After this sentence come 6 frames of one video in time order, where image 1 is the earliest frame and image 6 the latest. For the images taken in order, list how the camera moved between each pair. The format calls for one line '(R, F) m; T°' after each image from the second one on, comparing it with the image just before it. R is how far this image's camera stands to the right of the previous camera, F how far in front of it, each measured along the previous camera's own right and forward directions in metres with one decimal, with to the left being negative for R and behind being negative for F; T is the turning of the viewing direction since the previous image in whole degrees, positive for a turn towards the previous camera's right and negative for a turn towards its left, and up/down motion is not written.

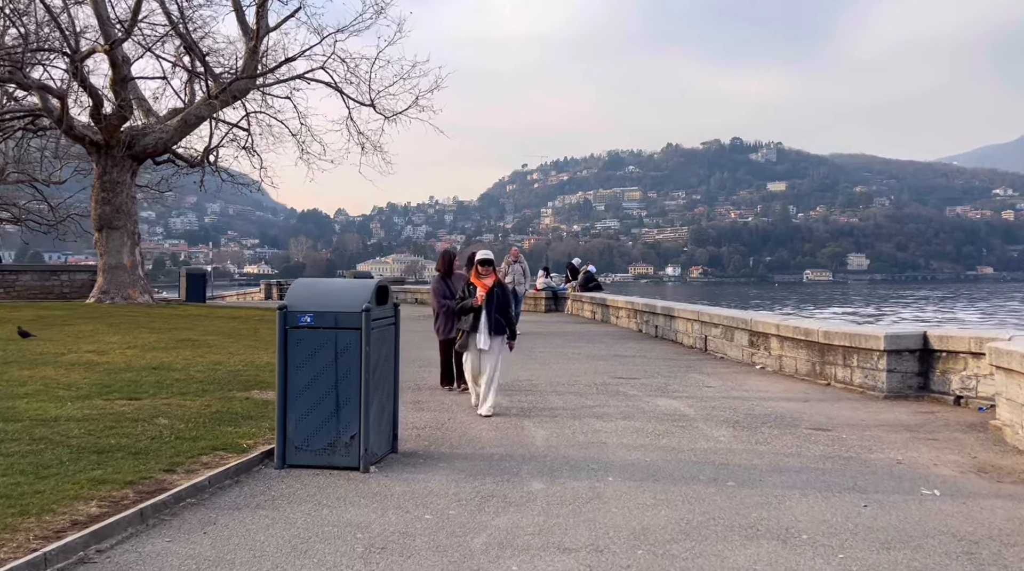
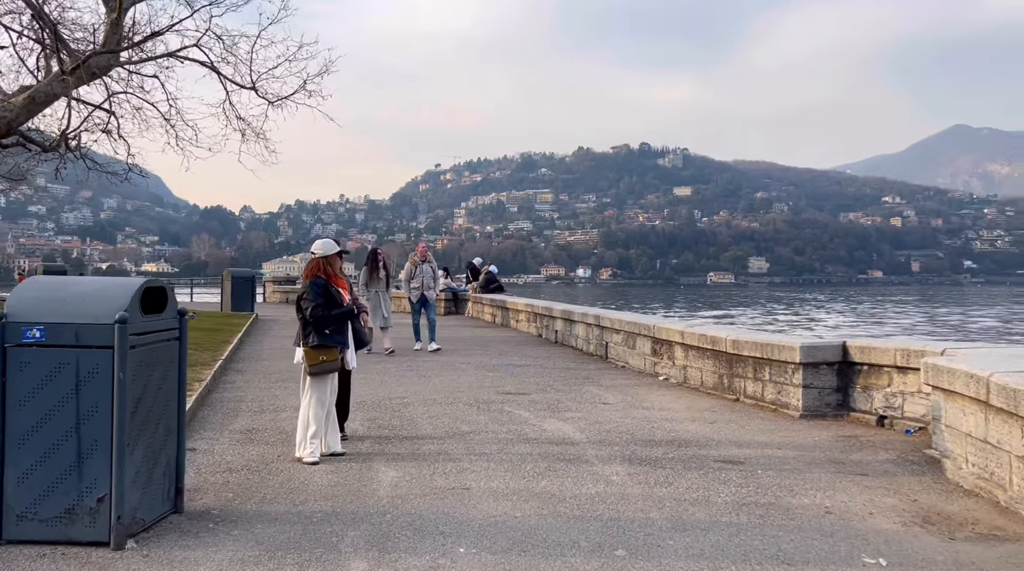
(+0.4, +1.6) m; +5°
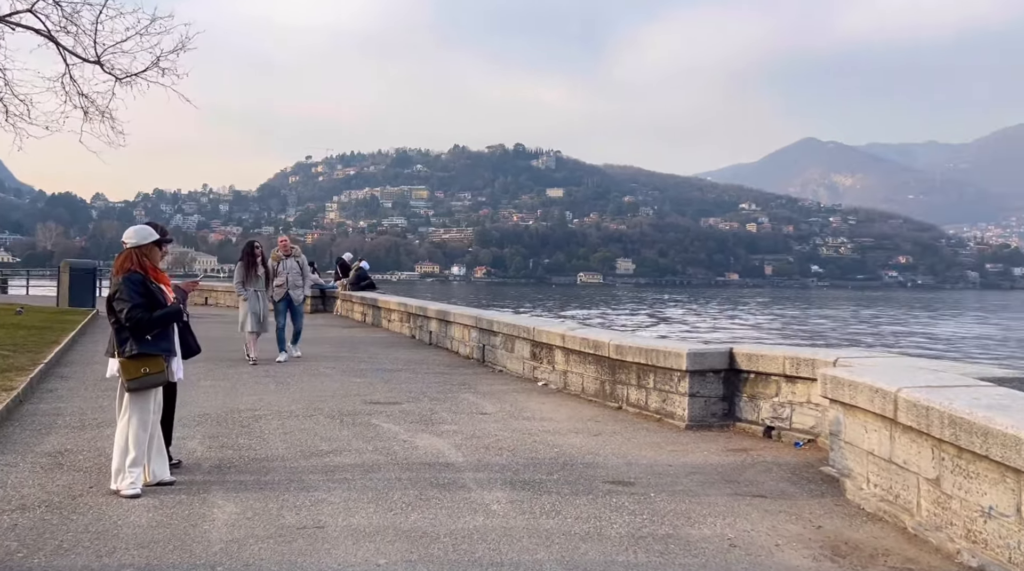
(0.0, +0.8) m; +7°
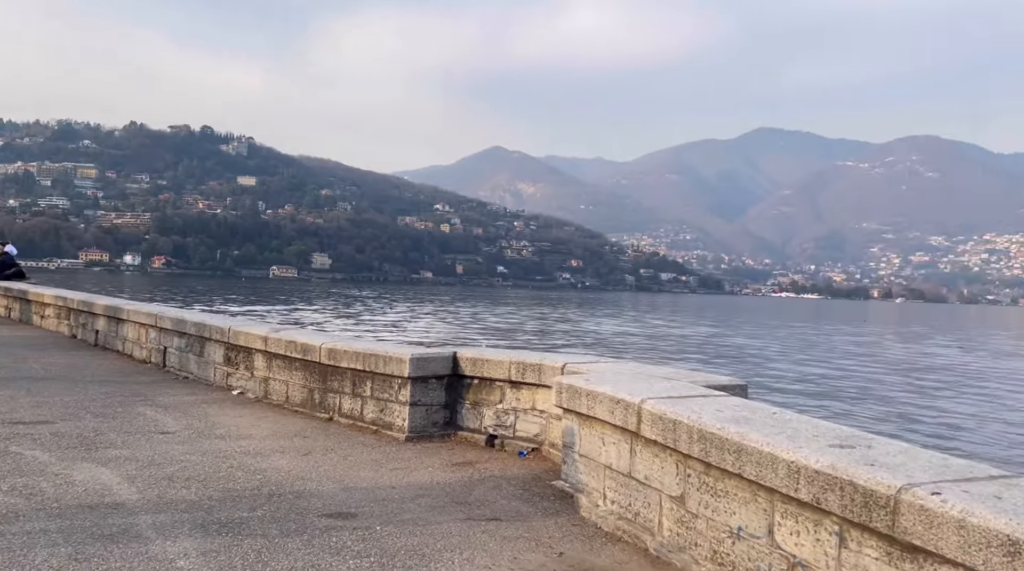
(-0.1, +1.1) m; +17°
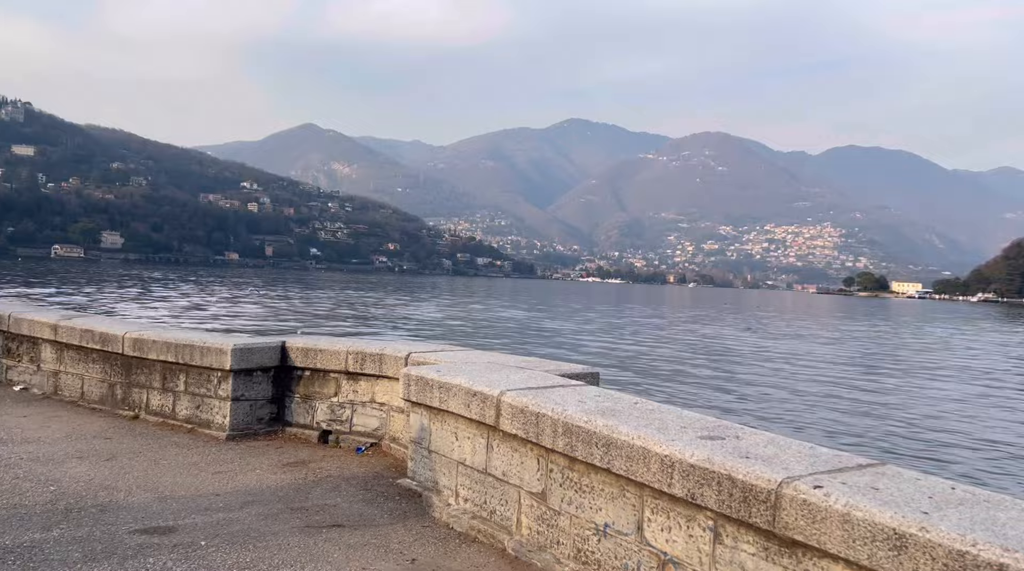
(-0.2, +0.6) m; +11°
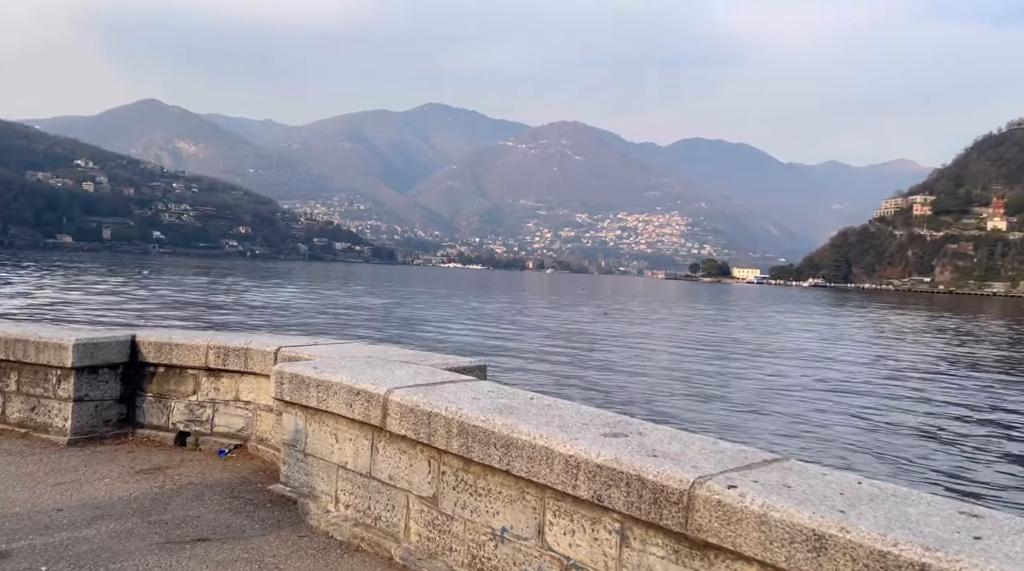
(-0.2, +0.5) m; +8°
